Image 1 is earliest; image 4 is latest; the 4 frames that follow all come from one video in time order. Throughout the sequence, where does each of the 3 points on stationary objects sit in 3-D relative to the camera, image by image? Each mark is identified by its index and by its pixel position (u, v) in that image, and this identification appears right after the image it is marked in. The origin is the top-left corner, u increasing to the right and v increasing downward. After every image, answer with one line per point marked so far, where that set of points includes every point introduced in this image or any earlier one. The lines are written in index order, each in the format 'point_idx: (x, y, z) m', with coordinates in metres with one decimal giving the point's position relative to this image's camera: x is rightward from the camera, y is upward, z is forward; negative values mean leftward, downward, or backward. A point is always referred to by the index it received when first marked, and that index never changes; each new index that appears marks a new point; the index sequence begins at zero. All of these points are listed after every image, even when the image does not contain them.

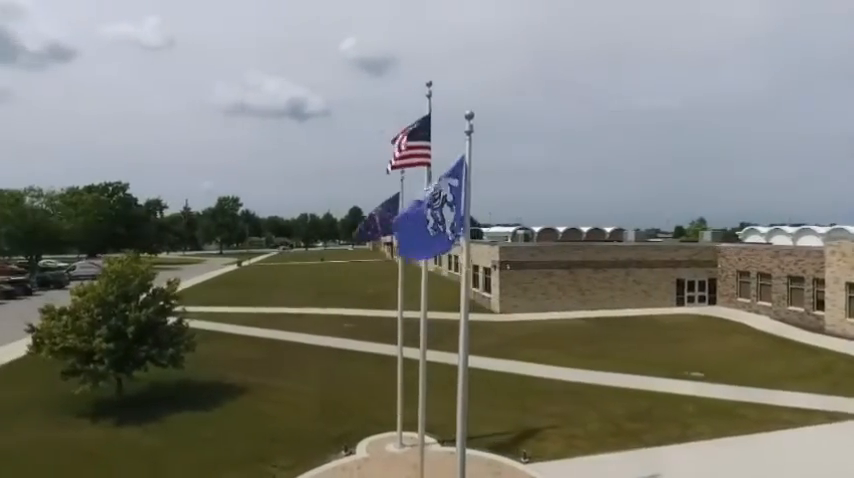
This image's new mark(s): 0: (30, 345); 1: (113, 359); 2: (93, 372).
0: (-12.5, -3.3, +16.7) m
1: (-9.8, -3.7, +16.6) m
2: (-10.4, -4.1, +16.4) m
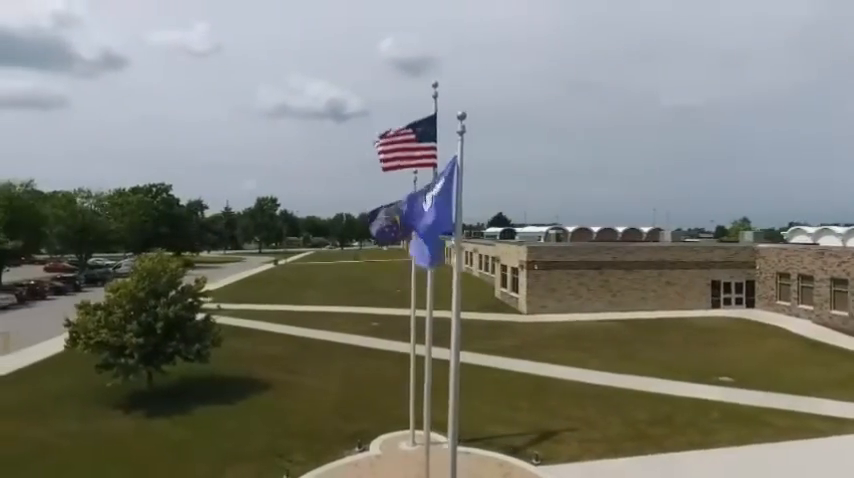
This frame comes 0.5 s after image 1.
0: (-11.9, -3.3, +17.6) m
1: (-9.3, -3.7, +17.3) m
2: (-9.8, -4.1, +17.2) m
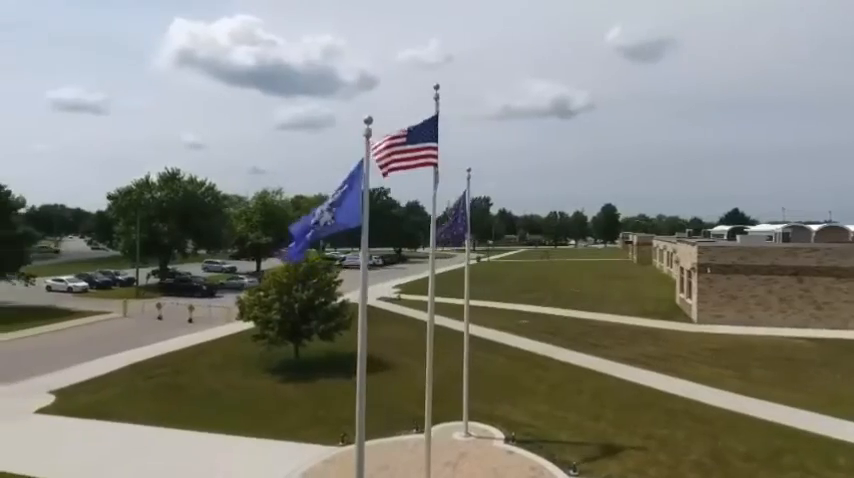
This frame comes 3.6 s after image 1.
0: (-8.0, -3.1, +22.4) m
1: (-5.7, -3.5, +21.1) m
2: (-6.2, -3.9, +21.2) m
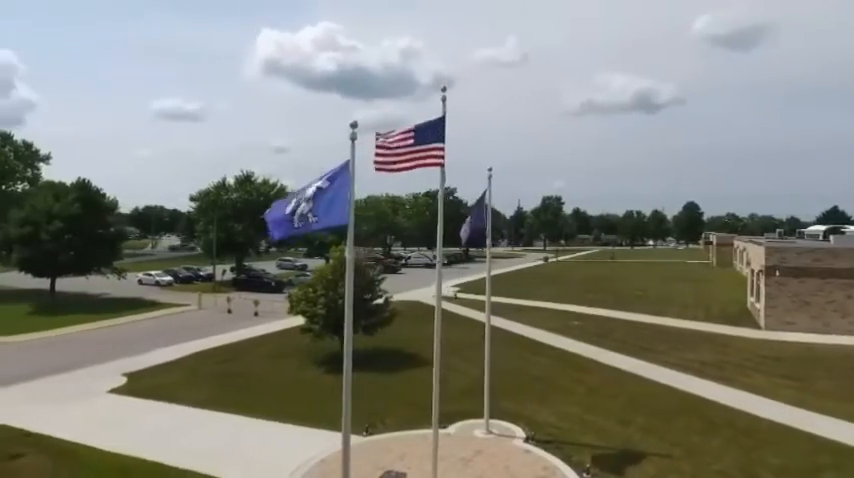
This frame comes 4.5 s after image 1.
0: (-6.2, -3.0, +23.7) m
1: (-4.1, -3.5, +22.1) m
2: (-4.6, -3.9, +22.3) m
